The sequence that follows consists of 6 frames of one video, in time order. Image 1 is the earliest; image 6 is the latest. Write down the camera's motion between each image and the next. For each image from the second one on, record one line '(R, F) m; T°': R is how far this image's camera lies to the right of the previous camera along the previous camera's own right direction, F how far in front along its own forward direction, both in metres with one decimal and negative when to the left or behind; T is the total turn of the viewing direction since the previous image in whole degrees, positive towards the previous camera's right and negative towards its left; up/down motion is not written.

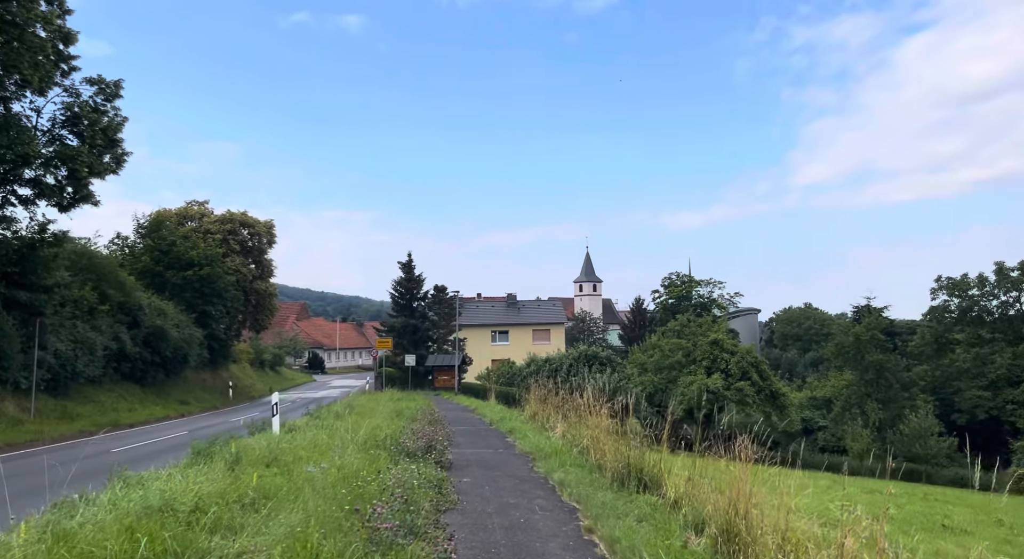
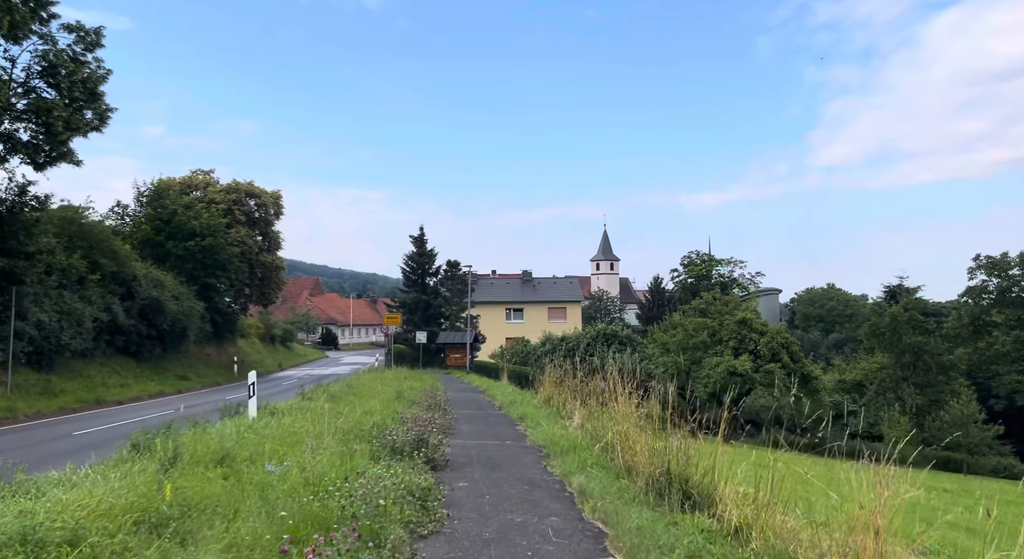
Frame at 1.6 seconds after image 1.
(+0.1, +1.8) m; -1°
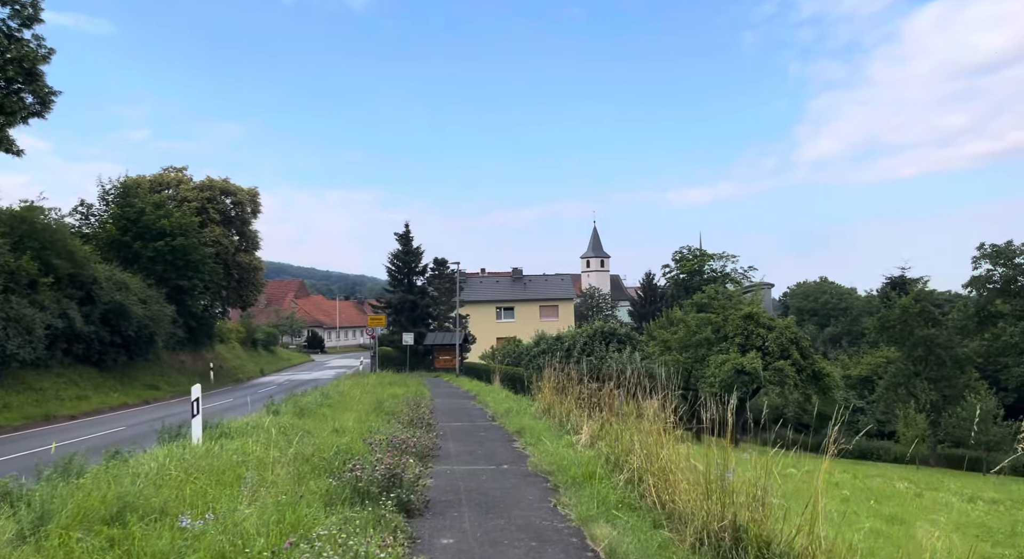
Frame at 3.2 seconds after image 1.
(-0.1, +1.9) m; +1°
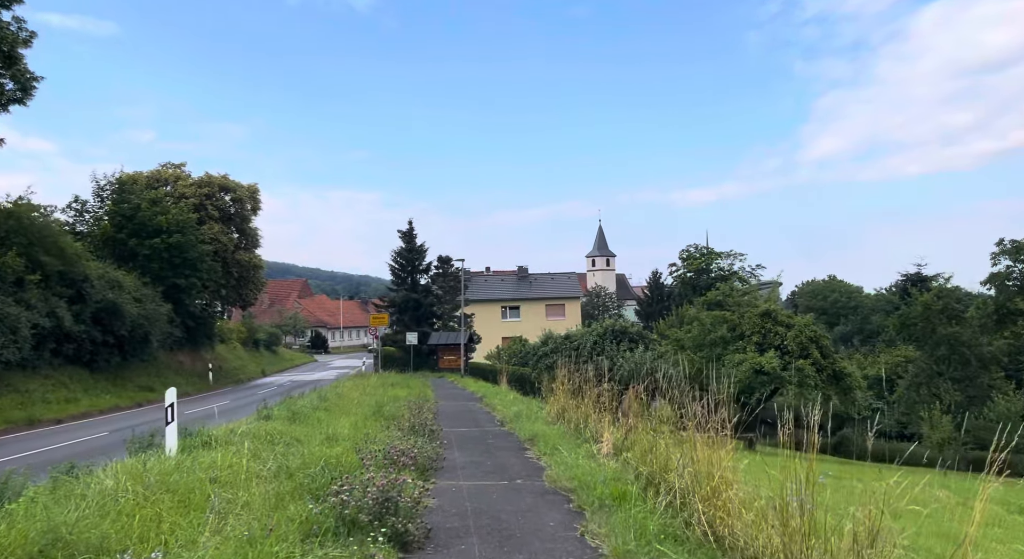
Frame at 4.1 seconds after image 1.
(-0.1, +1.1) m; 0°
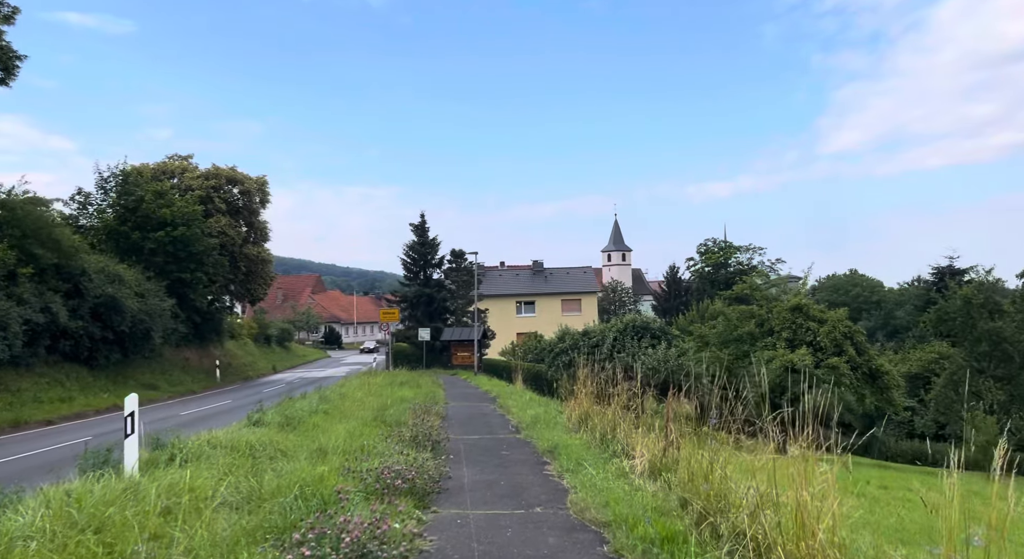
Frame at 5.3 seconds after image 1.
(0.0, +1.3) m; -1°
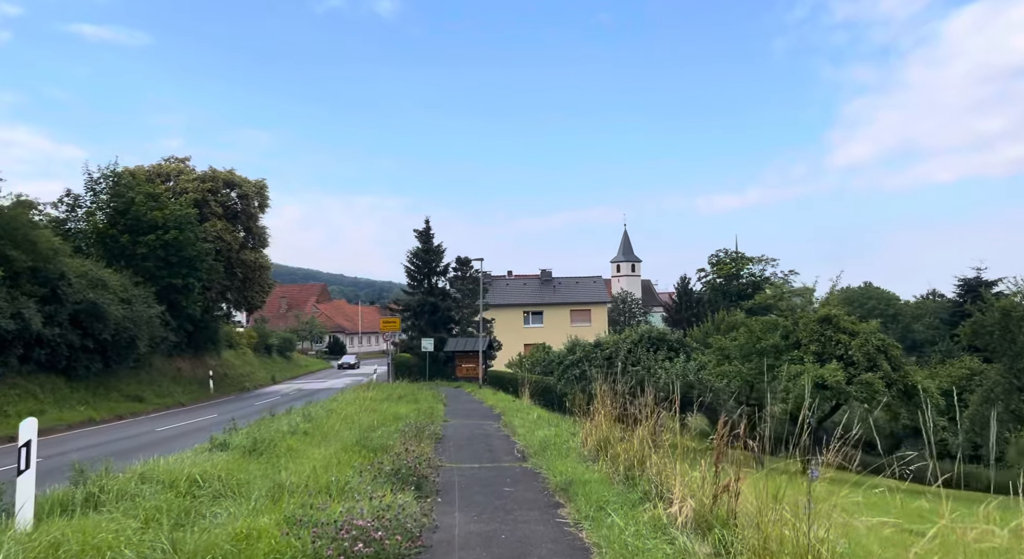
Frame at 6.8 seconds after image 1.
(0.0, +1.7) m; -1°
